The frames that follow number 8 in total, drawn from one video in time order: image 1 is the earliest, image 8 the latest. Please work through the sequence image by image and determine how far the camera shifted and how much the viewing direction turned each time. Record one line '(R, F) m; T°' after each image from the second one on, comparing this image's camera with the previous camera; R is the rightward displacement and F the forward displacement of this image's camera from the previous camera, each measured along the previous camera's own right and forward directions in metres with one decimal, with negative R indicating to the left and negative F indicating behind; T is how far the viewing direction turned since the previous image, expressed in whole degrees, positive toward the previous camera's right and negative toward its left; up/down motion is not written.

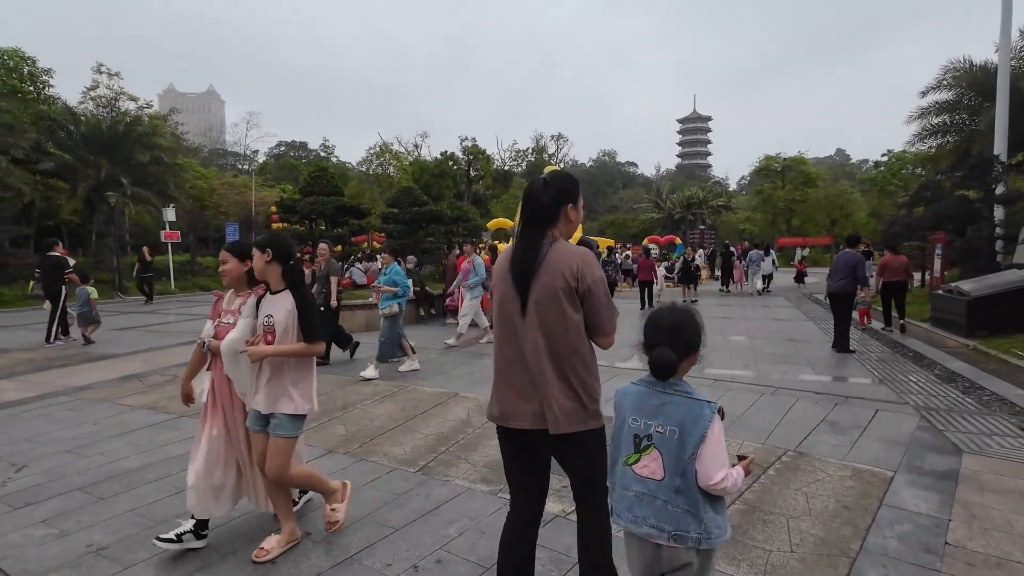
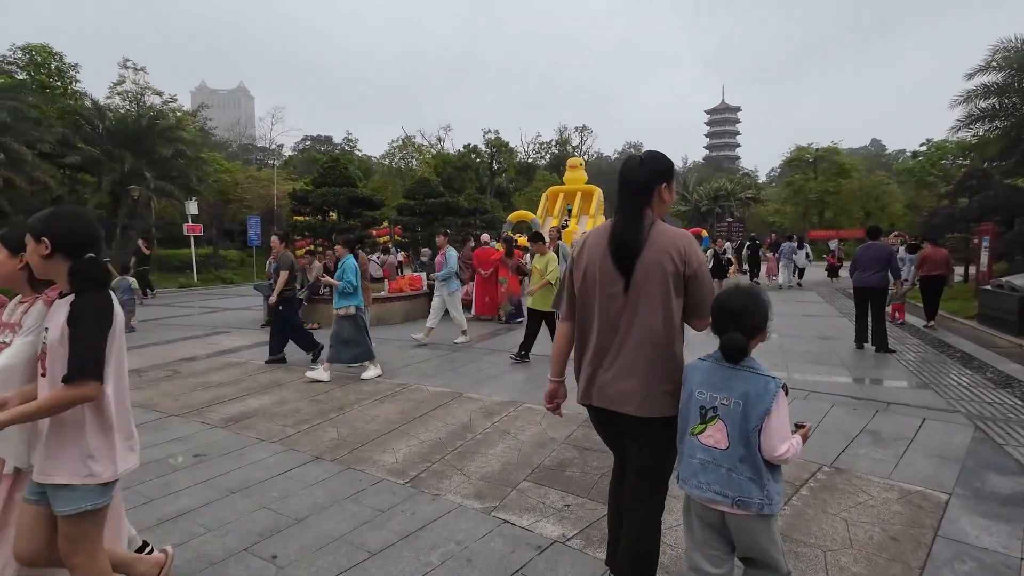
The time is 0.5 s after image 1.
(+0.2, +0.4) m; -3°
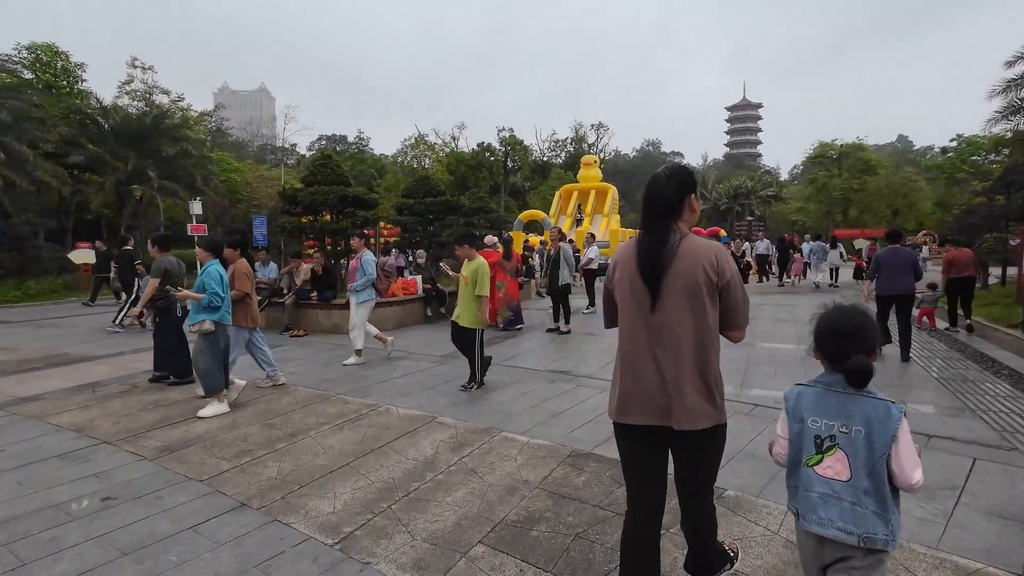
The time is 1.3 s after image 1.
(+0.3, +0.7) m; -2°
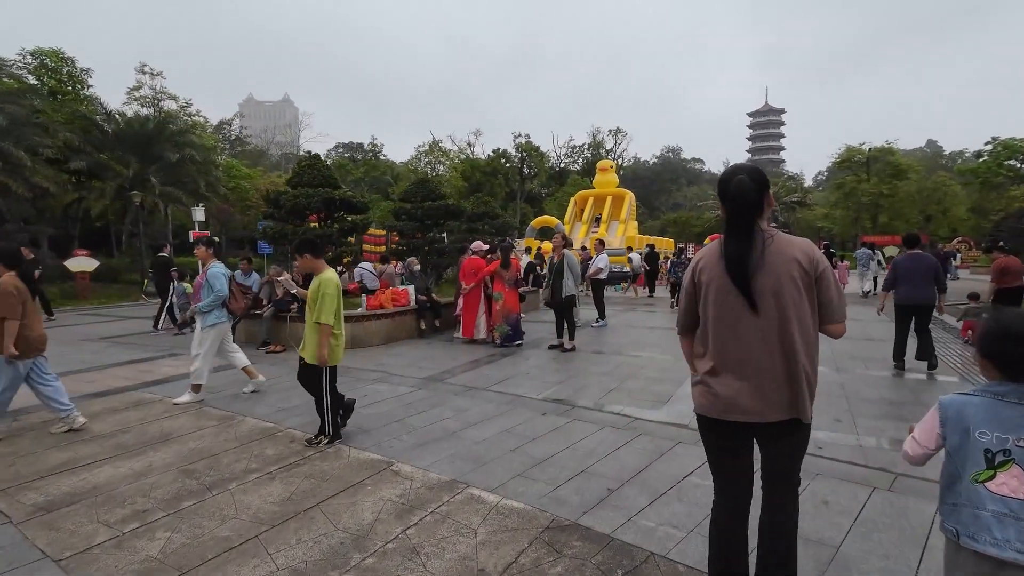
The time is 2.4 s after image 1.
(+0.3, +0.9) m; -2°
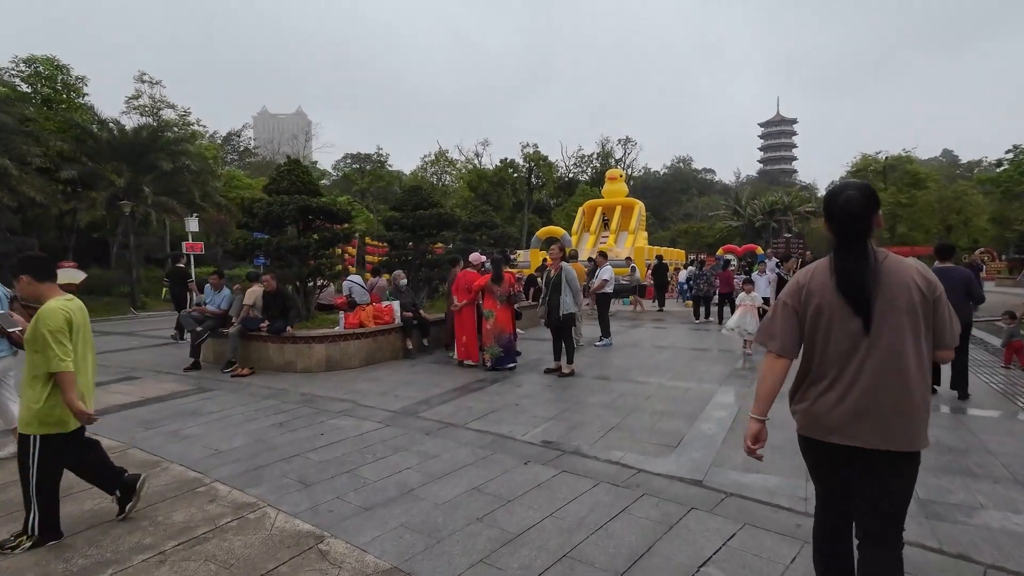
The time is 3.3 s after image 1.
(+0.3, +0.9) m; -1°
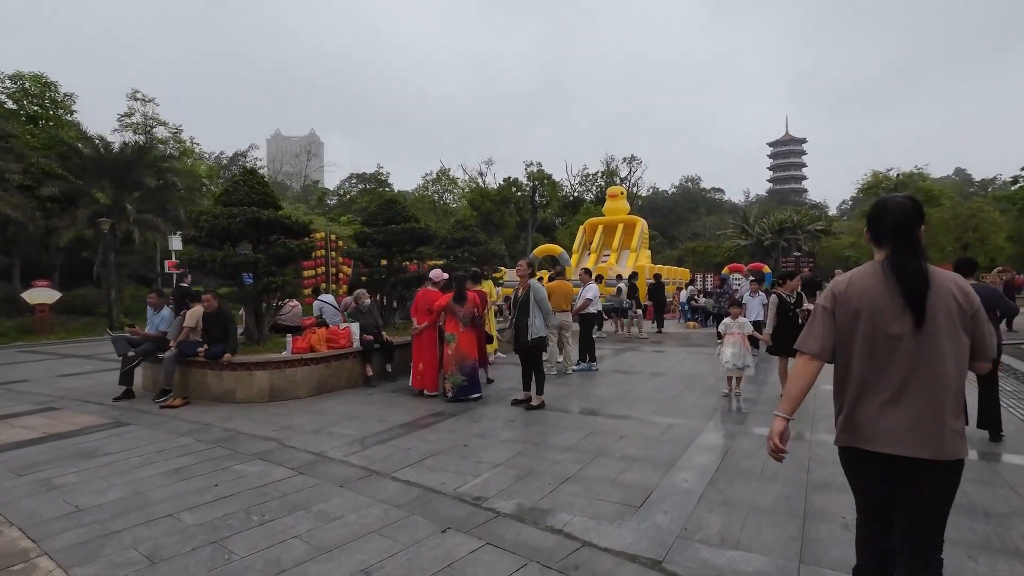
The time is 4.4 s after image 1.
(+0.6, +0.8) m; -1°
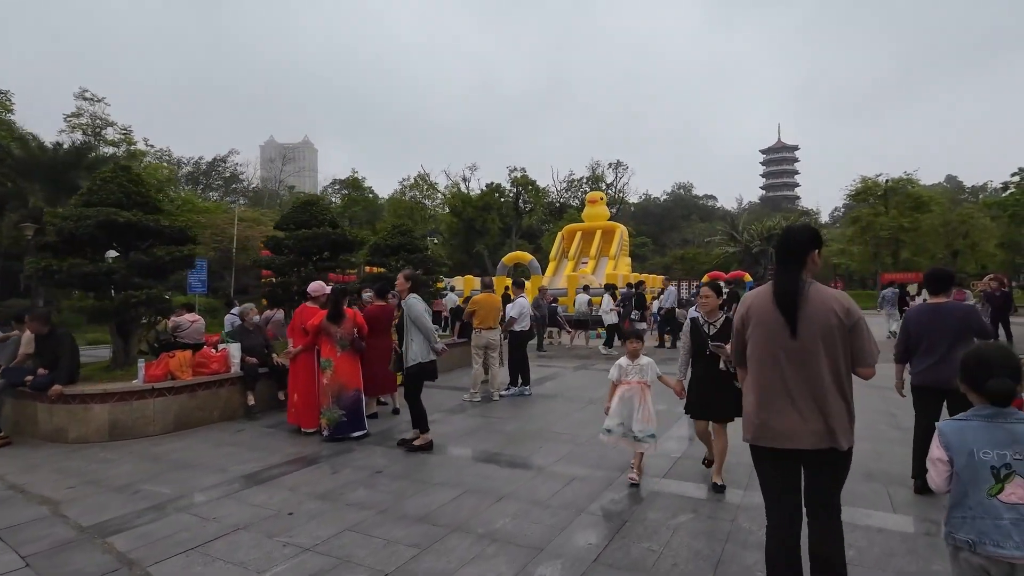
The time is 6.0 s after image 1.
(+1.1, +1.1) m; 0°
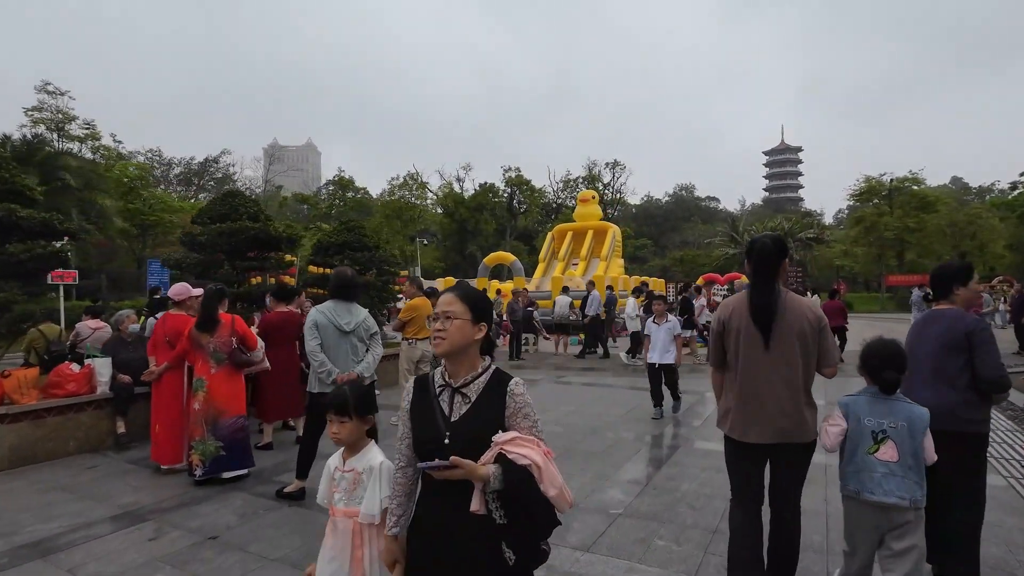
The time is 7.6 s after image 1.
(+0.8, +1.2) m; 0°
